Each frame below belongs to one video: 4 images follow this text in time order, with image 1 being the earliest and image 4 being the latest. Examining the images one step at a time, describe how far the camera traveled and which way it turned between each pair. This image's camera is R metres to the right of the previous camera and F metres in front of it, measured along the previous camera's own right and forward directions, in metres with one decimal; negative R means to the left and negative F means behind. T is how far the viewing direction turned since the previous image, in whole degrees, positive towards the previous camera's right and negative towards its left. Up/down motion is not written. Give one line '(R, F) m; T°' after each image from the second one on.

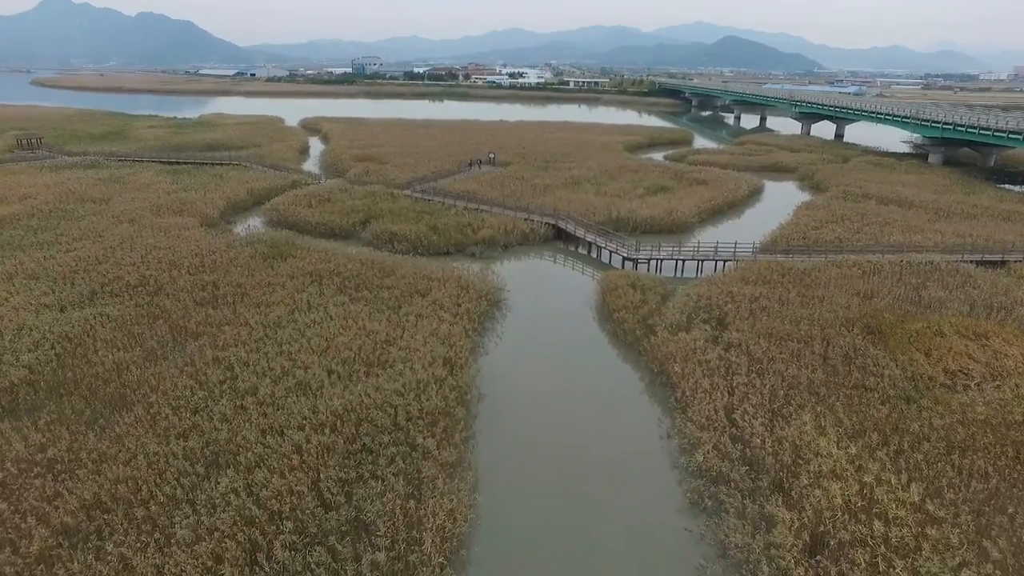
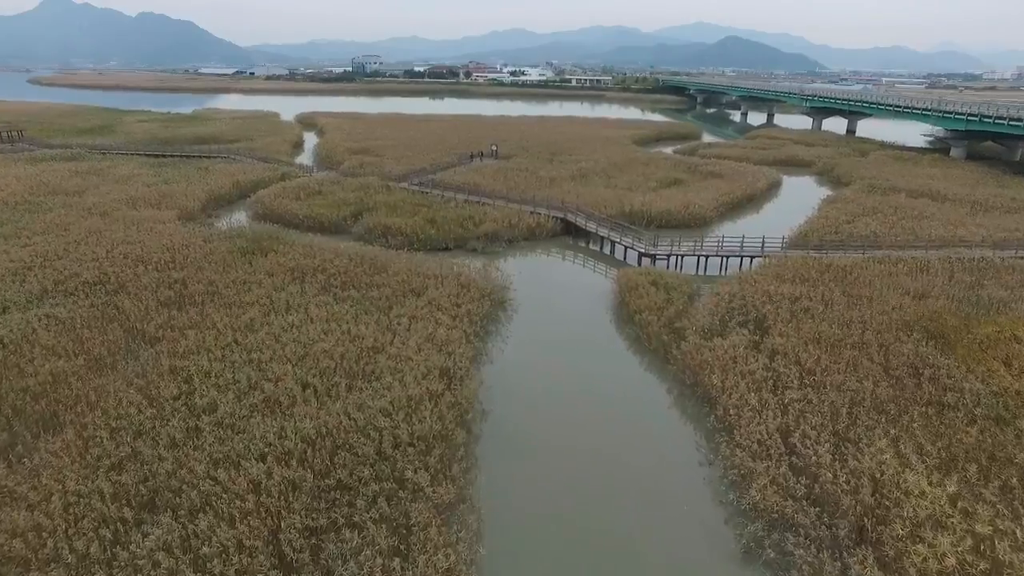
(-0.2, +2.4) m; 0°
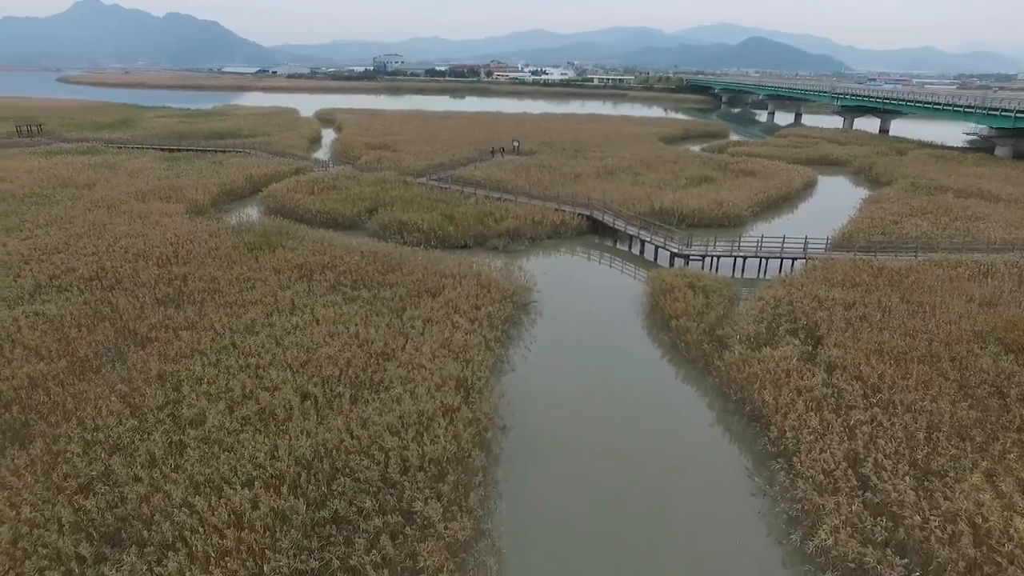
(-0.1, +1.4) m; -2°
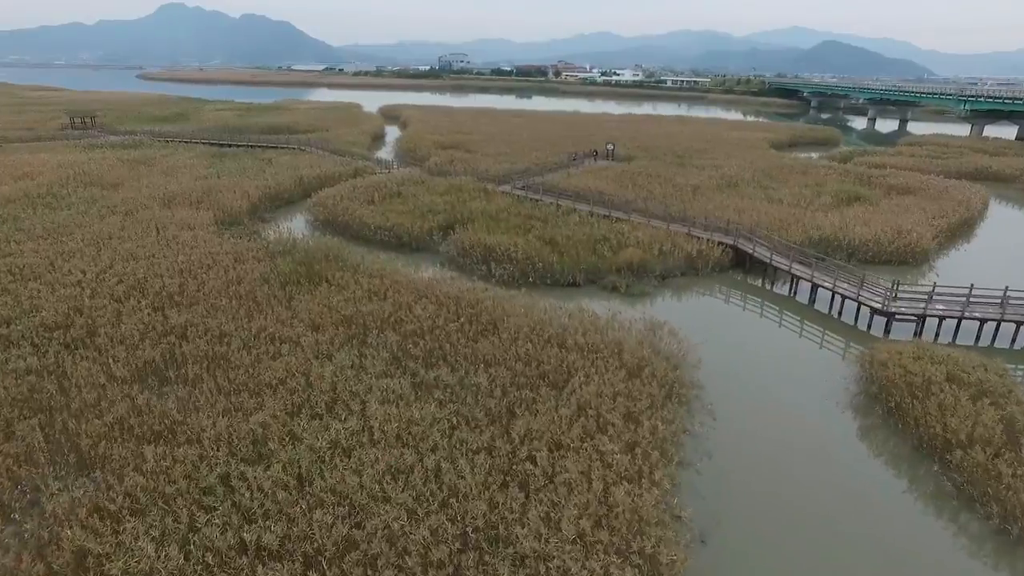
(-1.8, +5.9) m; -5°
